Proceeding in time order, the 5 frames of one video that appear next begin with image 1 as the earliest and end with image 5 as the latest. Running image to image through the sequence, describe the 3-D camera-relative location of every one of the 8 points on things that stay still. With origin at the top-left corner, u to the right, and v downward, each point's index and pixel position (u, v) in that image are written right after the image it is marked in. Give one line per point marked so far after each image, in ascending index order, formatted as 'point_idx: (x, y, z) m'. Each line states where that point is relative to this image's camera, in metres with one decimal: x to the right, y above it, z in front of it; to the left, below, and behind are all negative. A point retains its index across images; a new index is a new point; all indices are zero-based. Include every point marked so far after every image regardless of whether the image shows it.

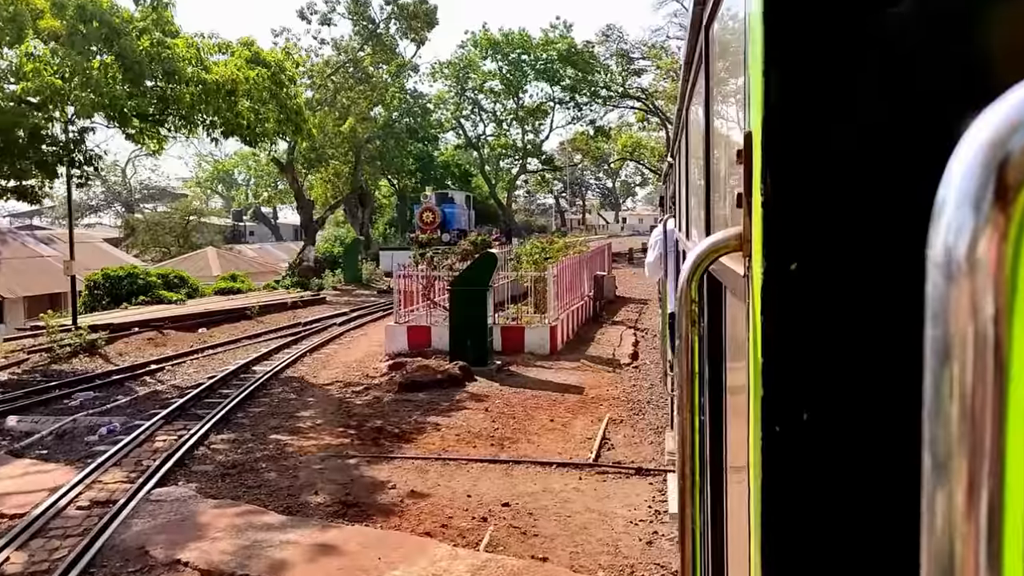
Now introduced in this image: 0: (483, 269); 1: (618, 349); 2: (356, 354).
0: (-0.4, +0.2, +12.3) m
1: (+1.6, -0.9, +14.1) m
2: (-2.4, -1.0, +14.4) m
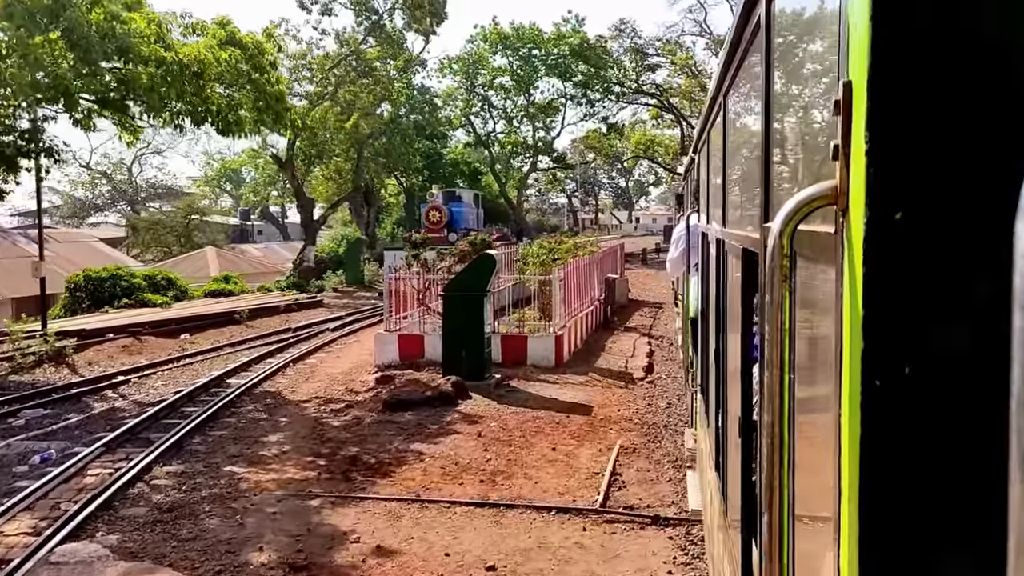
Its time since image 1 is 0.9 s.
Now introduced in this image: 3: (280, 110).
0: (-0.4, +0.2, +11.0) m
1: (+1.6, -1.0, +12.8) m
2: (-2.4, -1.1, +13.1) m
3: (-3.1, +2.4, +12.4) m
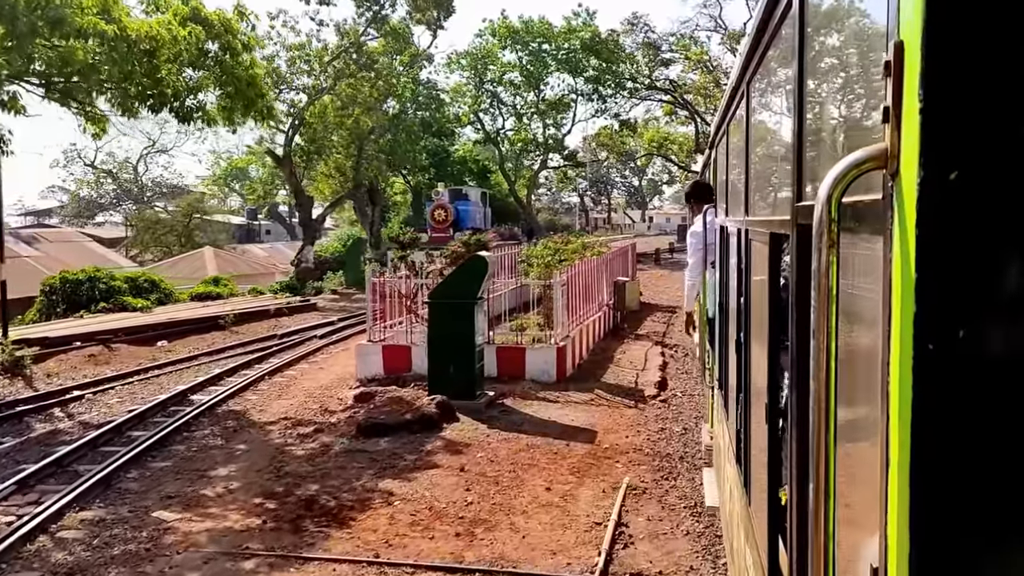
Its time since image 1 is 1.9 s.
0: (-0.4, +0.1, +9.7) m
1: (+1.6, -1.1, +11.5) m
2: (-2.4, -1.2, +11.9) m
3: (-3.2, +2.3, +11.2) m
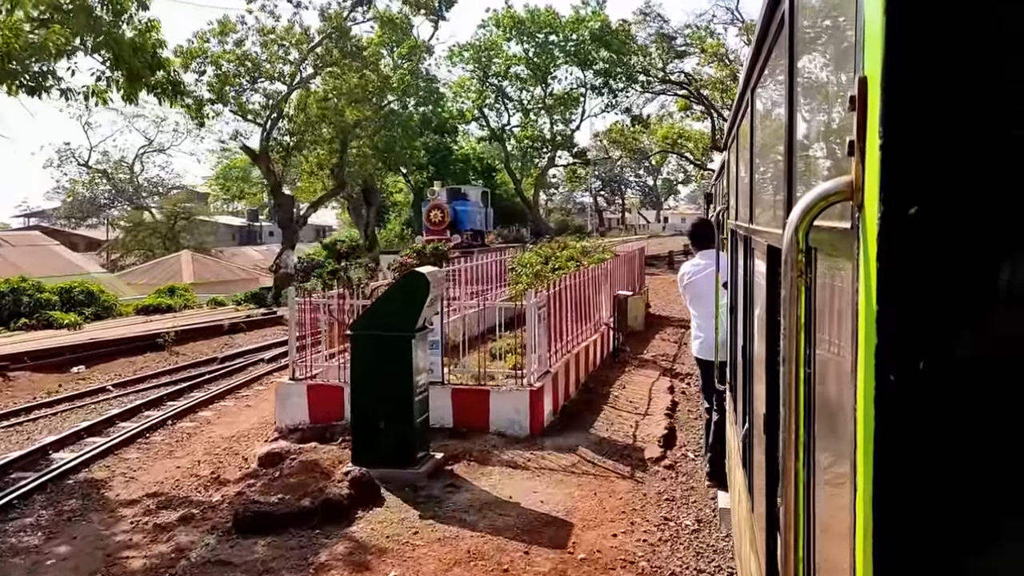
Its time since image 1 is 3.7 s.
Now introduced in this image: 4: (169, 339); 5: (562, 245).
0: (-0.8, -0.1, +7.2) m
1: (+1.3, -1.3, +8.9) m
2: (-2.8, -1.4, +9.4) m
3: (-3.5, +2.1, +8.7) m
4: (-5.8, -0.9, +15.7) m
5: (+1.0, +0.8, +18.1) m
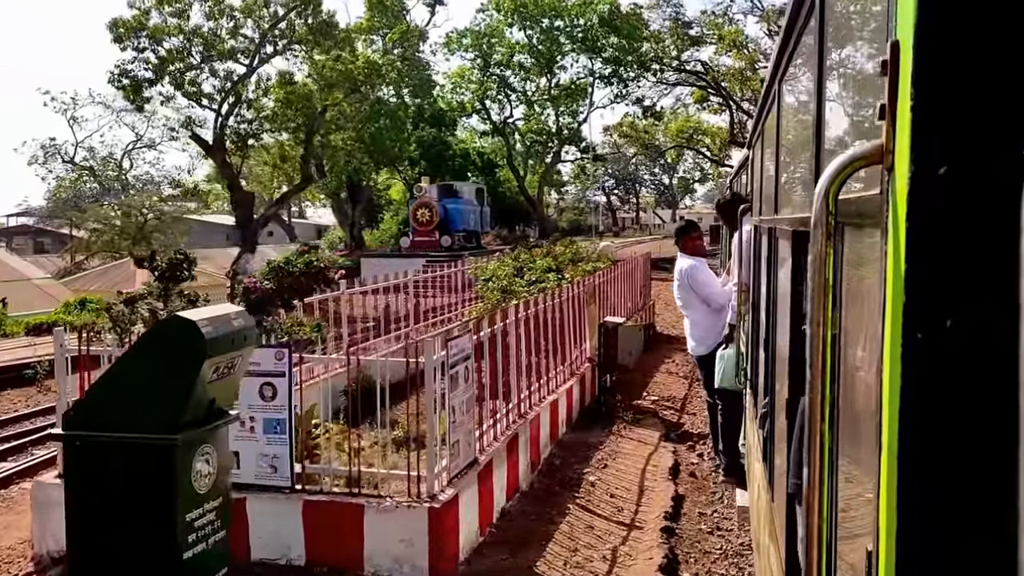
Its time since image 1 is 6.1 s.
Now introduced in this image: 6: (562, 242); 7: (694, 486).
0: (-1.4, -0.3, +3.8) m
1: (+0.7, -1.5, +5.5) m
2: (-3.3, -1.6, +6.1) m
3: (-4.1, +1.8, +5.4) m
4: (-6.2, -1.1, +12.4) m
5: (+0.6, +0.6, +14.7) m
6: (+1.1, +0.9, +18.5) m
7: (+1.4, -1.5, +7.0) m
